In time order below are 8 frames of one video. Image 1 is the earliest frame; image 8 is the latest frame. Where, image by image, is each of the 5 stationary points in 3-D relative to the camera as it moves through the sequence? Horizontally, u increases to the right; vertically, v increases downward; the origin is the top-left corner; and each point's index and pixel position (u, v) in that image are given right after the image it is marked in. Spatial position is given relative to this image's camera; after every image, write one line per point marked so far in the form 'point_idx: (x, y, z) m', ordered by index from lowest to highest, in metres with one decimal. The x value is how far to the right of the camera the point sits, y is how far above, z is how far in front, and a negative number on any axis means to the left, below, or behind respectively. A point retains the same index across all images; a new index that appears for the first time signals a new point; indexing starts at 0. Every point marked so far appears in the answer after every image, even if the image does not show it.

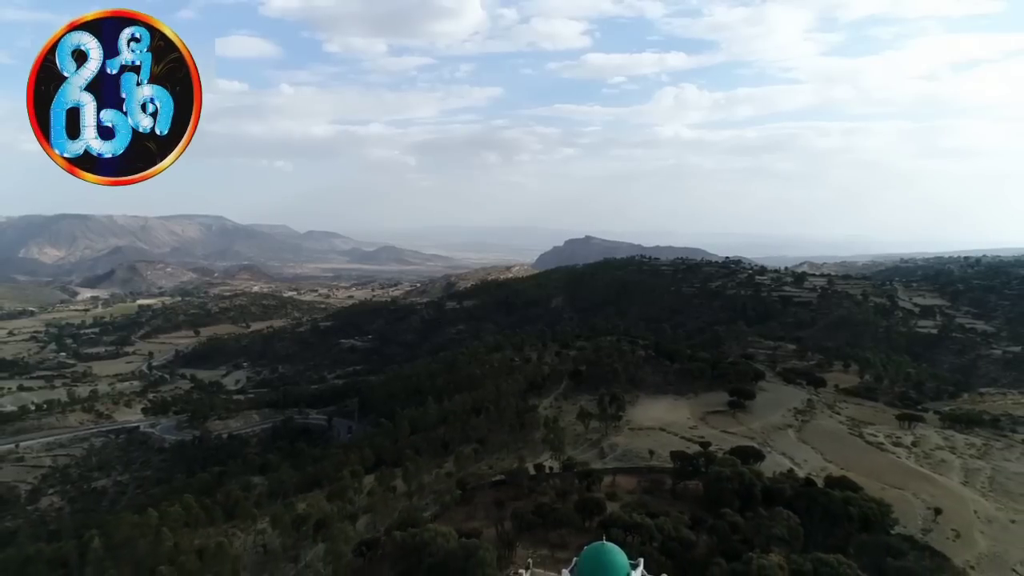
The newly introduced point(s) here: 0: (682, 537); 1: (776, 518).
0: (+4.5, -6.5, +17.2) m
1: (+7.7, -6.5, +18.7) m
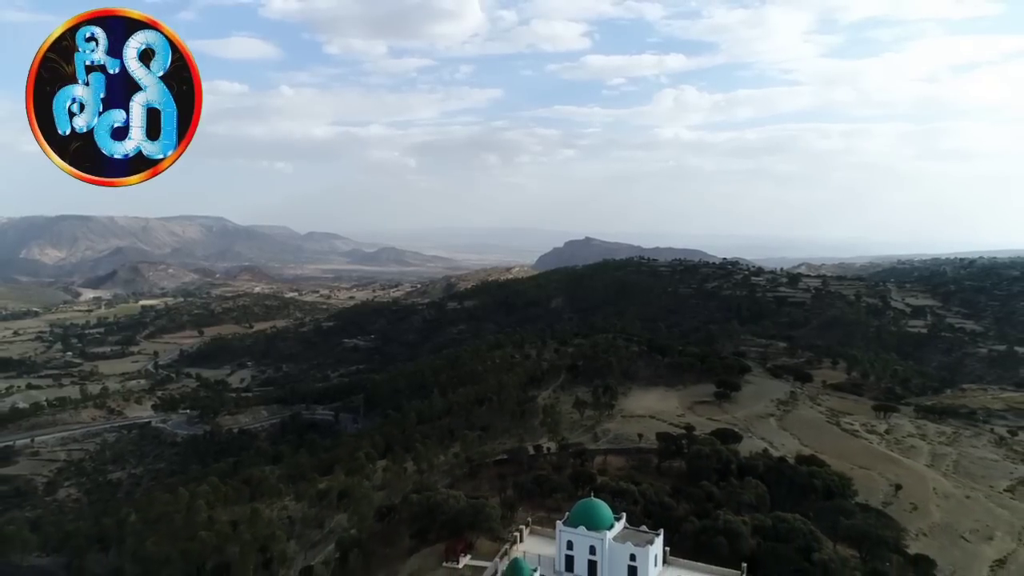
0: (+4.5, -6.4, +19.6) m
1: (+7.7, -6.3, +21.2) m
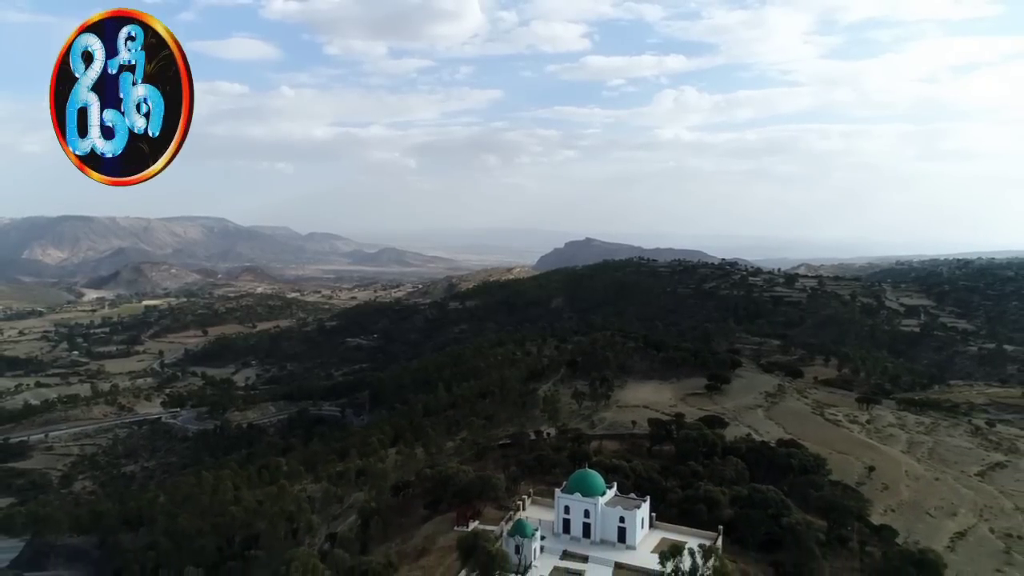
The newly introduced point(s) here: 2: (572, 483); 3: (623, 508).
0: (+4.6, -6.3, +21.7) m
1: (+7.8, -6.2, +23.3) m
2: (+1.8, -5.6, +18.7) m
3: (+3.0, -6.1, +18.2) m
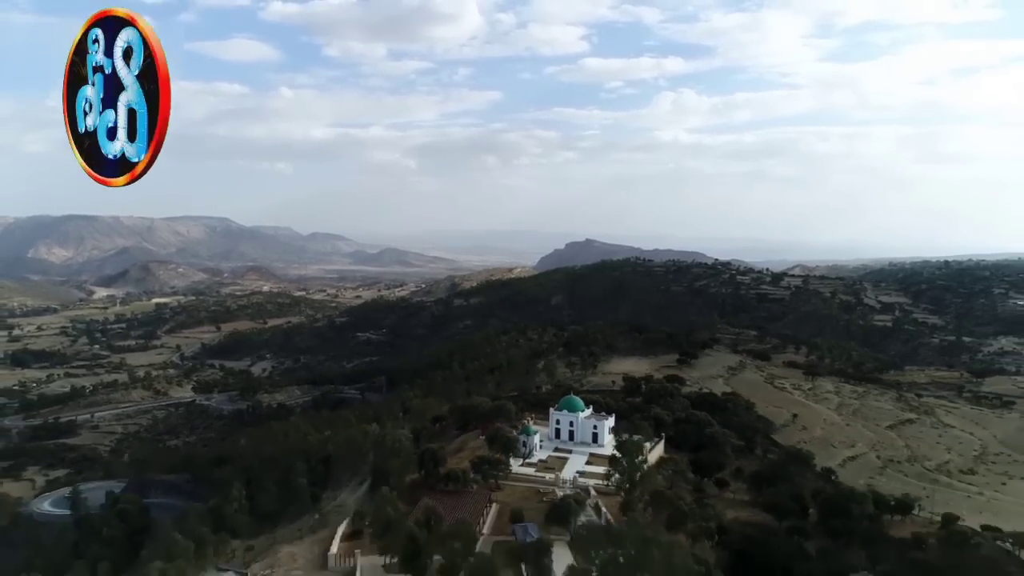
0: (+5.0, -5.6, +29.9) m
1: (+8.2, -5.5, +31.5) m
2: (+2.1, -4.9, +26.9) m
3: (+3.4, -5.4, +26.4) m
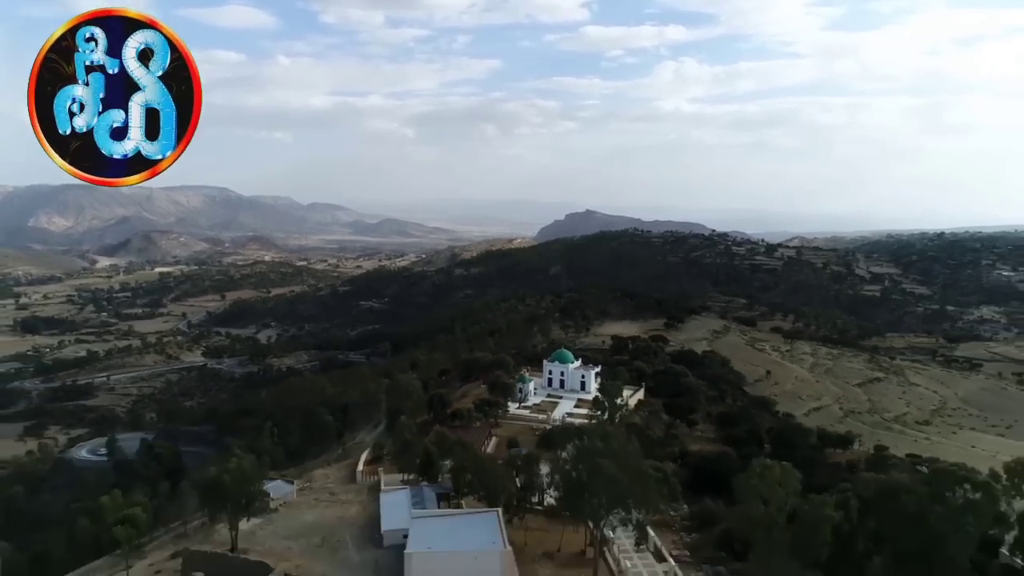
0: (+4.9, -3.8, +33.3) m
1: (+8.1, -3.7, +34.8) m
2: (+2.0, -3.3, +30.2) m
3: (+3.3, -3.8, +29.7) m
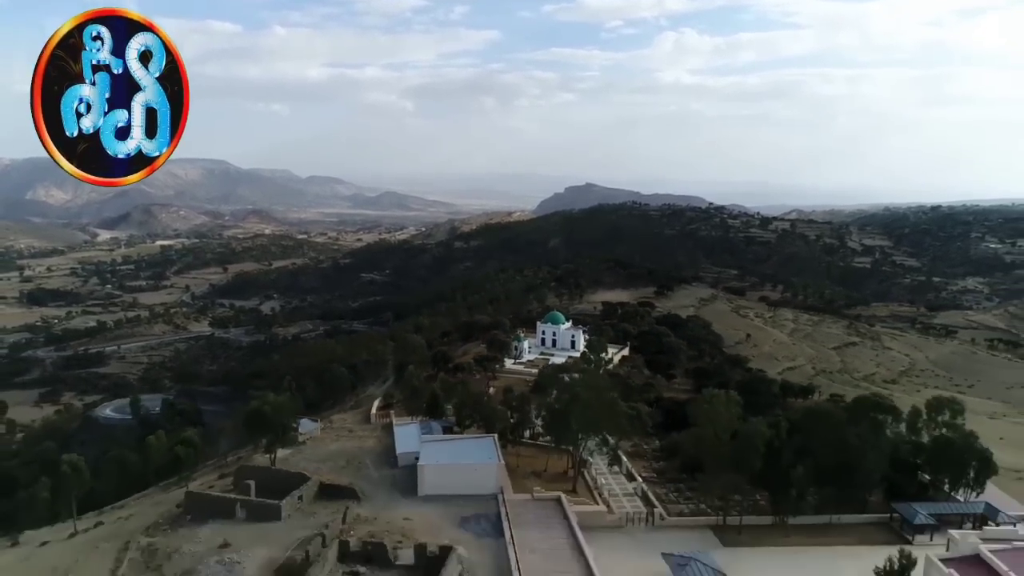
0: (+4.7, -2.1, +36.0) m
1: (+7.9, -1.9, +37.5) m
2: (+1.8, -1.6, +32.9) m
3: (+3.1, -2.2, +32.4) m
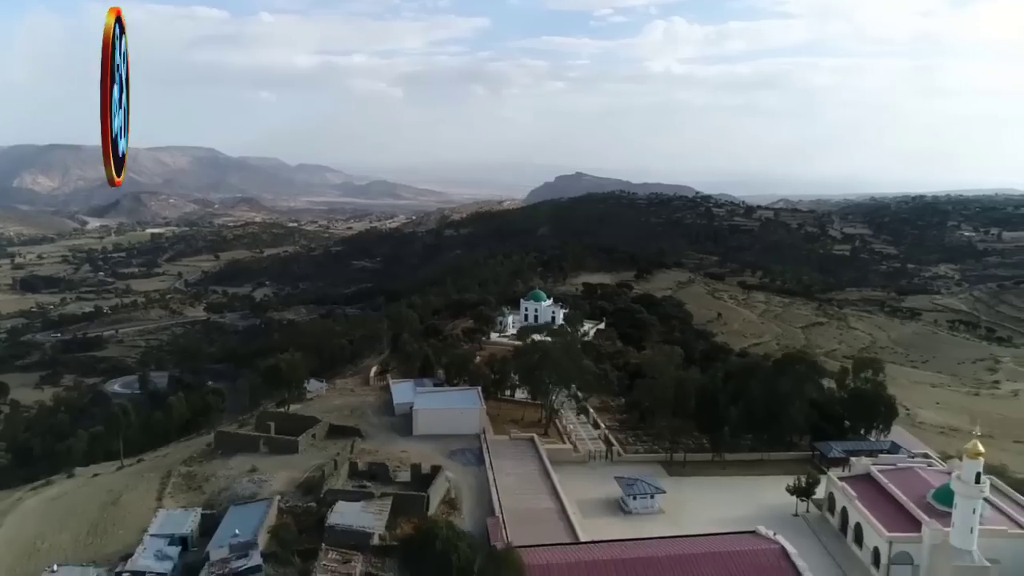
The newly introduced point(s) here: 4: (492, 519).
0: (+3.8, -0.9, +38.9) m
1: (+7.0, -0.7, +40.4) m
2: (+1.0, -0.5, +35.8) m
3: (+2.3, -1.1, +35.3) m
4: (-0.6, -5.8, +16.4) m
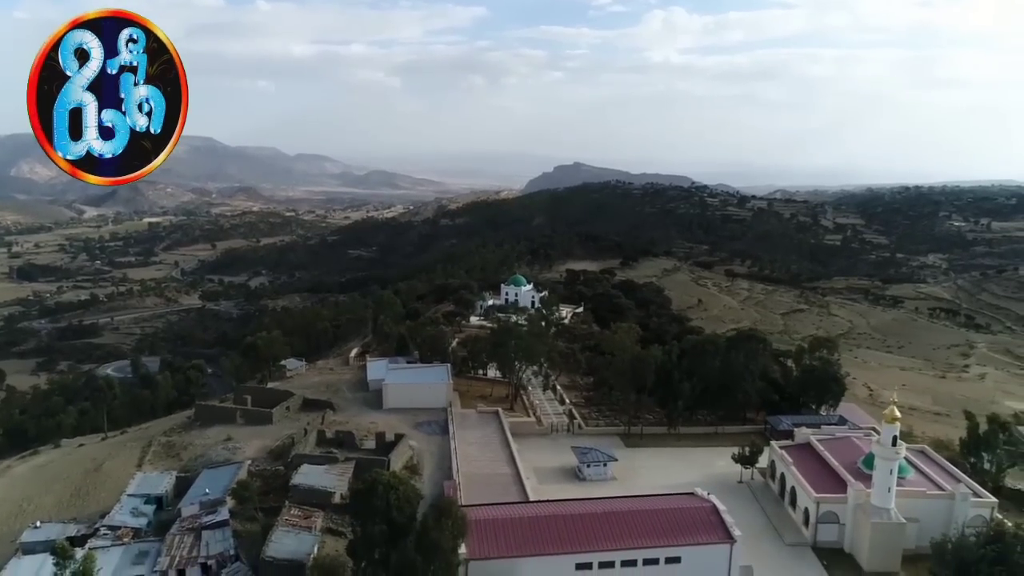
0: (+2.8, -0.1, +39.8) m
1: (+5.9, +0.1, +41.3) m
2: (0.0, +0.3, +36.6) m
3: (+1.2, -0.3, +36.2) m
4: (-1.6, -5.2, +17.3) m
